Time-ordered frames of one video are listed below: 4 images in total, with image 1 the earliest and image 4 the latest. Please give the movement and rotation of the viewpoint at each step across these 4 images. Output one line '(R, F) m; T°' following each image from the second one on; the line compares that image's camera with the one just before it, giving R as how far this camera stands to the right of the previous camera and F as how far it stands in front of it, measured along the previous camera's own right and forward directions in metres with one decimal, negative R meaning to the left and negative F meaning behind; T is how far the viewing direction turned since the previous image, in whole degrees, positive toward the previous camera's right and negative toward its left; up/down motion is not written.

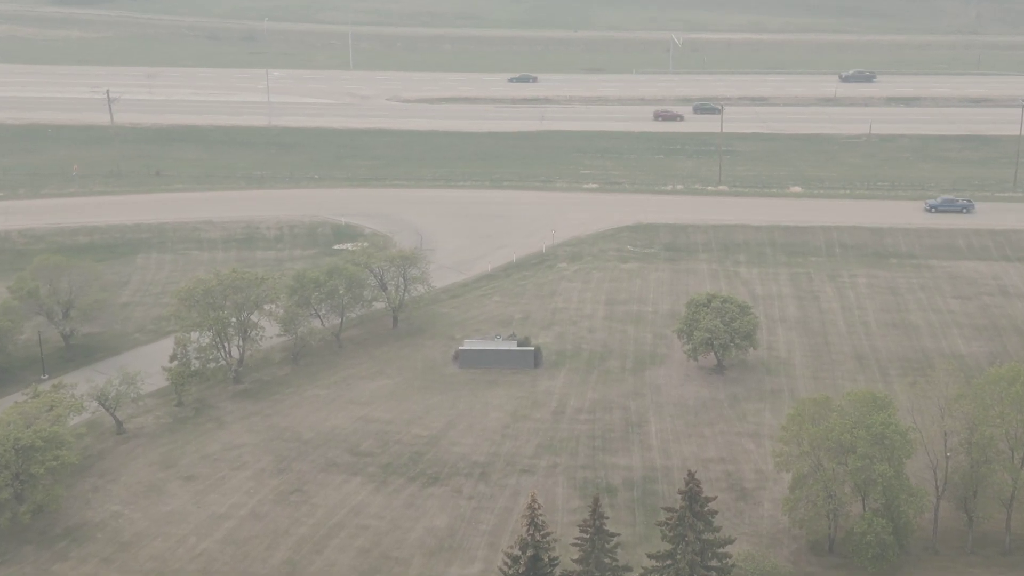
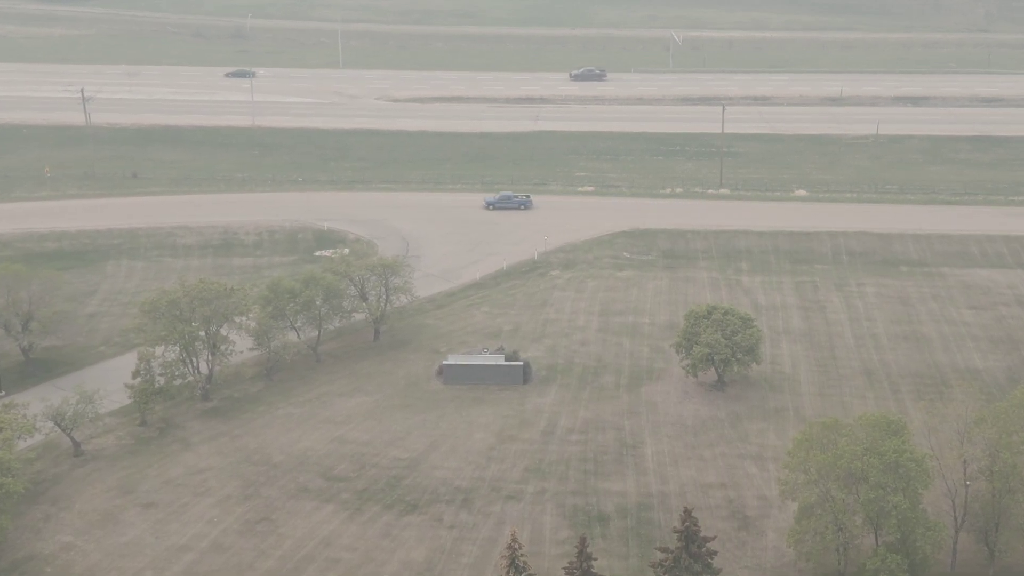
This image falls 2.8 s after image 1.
(+0.5, +2.2) m; 0°
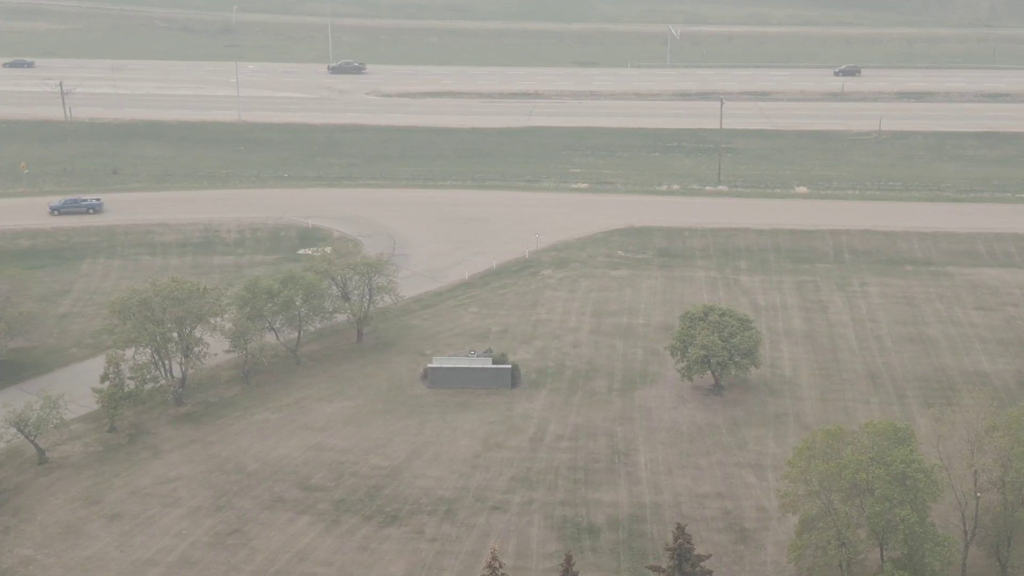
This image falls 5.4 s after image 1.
(+0.4, +1.5) m; 0°
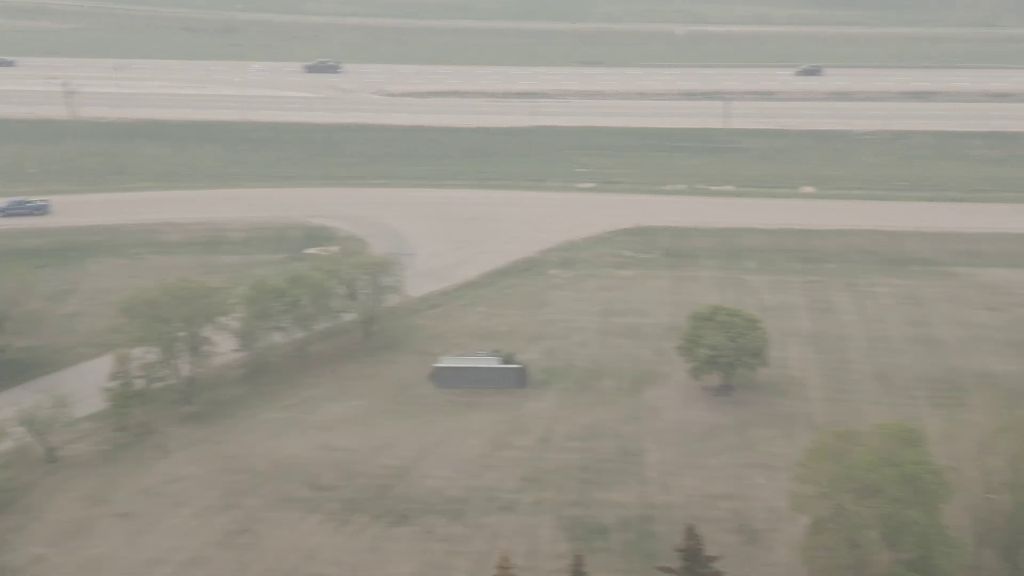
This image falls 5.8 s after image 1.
(-2.3, -0.7) m; -4°
